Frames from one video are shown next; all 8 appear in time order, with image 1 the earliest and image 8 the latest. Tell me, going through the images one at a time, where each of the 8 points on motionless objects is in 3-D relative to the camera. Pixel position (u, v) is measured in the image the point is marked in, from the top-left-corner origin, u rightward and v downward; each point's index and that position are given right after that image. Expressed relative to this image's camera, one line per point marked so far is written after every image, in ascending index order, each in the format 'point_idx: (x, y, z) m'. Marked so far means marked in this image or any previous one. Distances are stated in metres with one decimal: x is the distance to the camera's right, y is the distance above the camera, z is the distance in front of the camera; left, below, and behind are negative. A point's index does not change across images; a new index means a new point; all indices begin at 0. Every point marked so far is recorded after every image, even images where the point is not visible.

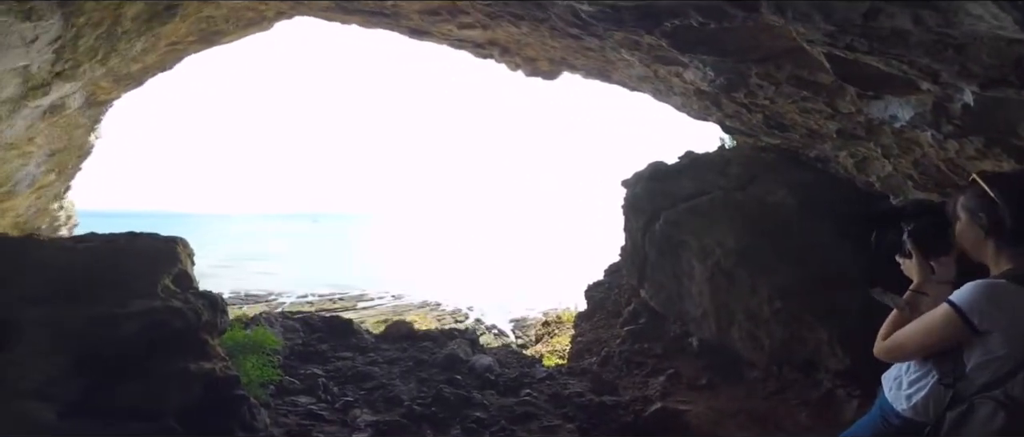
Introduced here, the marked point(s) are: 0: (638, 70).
0: (+1.5, +1.7, +6.9) m
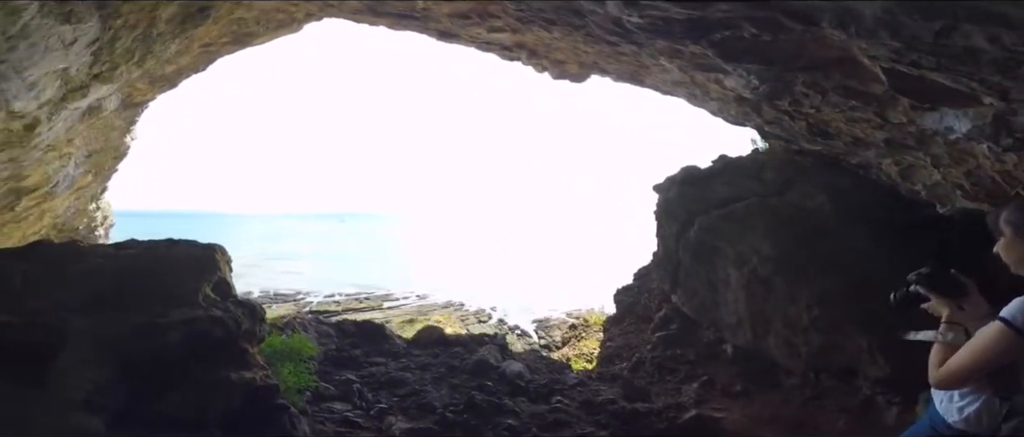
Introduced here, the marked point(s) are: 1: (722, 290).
0: (+1.9, +1.6, +6.8) m
1: (+2.9, -1.0, +8.1) m
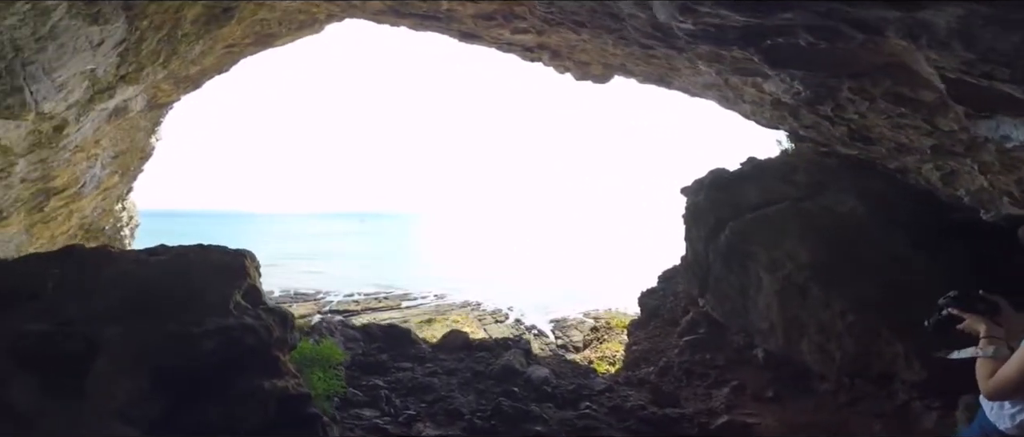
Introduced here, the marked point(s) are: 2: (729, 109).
0: (+2.2, +1.6, +6.7) m
1: (+3.3, -1.0, +8.0) m
2: (+2.9, +1.5, +7.9) m
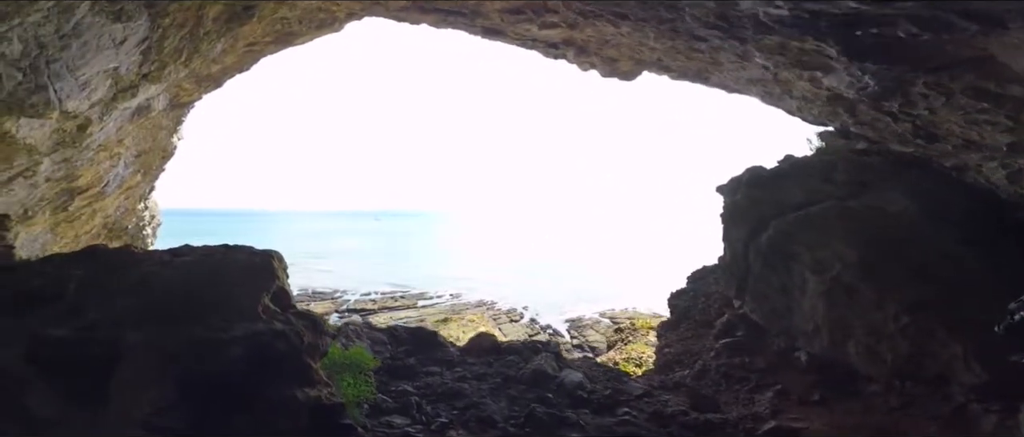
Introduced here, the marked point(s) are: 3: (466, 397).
0: (+2.6, +1.6, +6.4) m
1: (+3.7, -1.0, +7.6) m
2: (+3.3, +1.5, +7.5) m
3: (-0.5, -2.0, +6.4) m
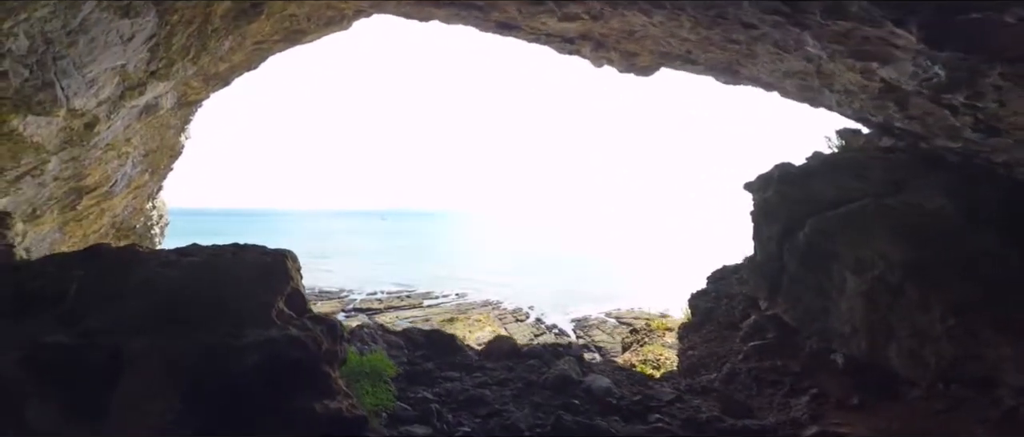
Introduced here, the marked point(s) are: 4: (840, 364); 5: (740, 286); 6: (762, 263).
0: (+2.8, +1.6, +6.0) m
1: (+4.0, -1.0, +7.2) m
2: (+3.6, +1.5, +7.2) m
3: (-0.3, -1.9, +6.1) m
4: (+4.0, -1.8, +7.3) m
5: (+4.4, -1.3, +11.2) m
6: (+3.4, -0.7, +8.2) m
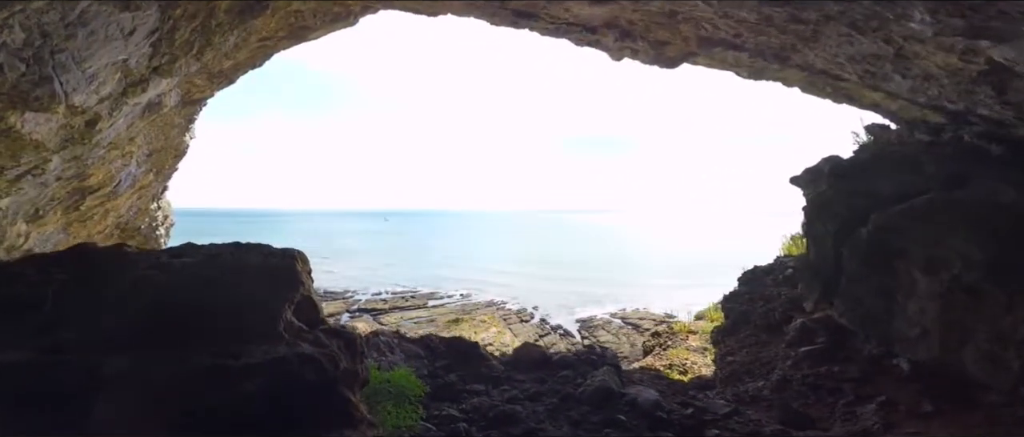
0: (+3.2, +1.6, +5.4) m
1: (+4.3, -1.0, +6.6) m
2: (+3.9, +1.5, +6.5) m
3: (+0.1, -1.9, +5.5) m
4: (+4.4, -1.8, +6.6) m
5: (+4.7, -1.2, +10.5) m
6: (+3.8, -0.6, +7.5) m
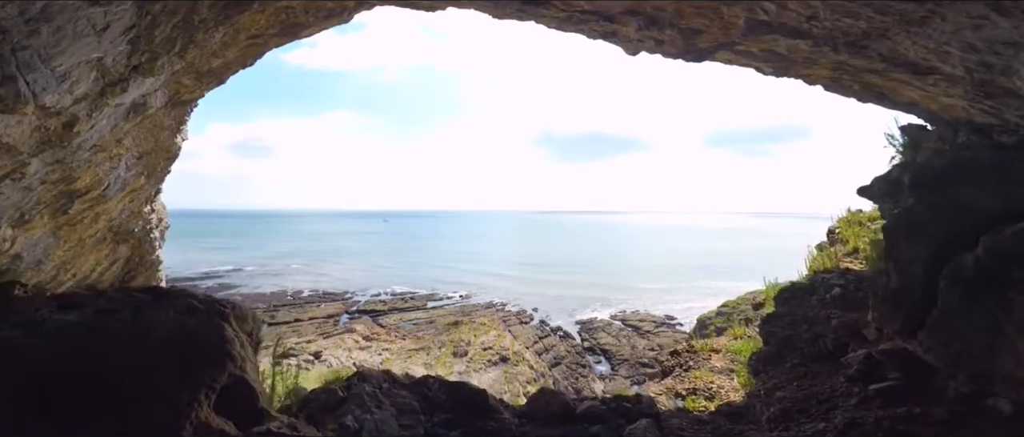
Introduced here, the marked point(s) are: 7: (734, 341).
0: (+3.3, +1.4, +4.1) m
1: (+4.4, -1.2, +5.3) m
2: (+4.1, +1.3, +5.3) m
3: (+0.2, -2.1, +4.2) m
4: (+4.5, -2.0, +5.4) m
5: (+4.9, -1.5, +9.2) m
6: (+3.9, -0.8, +6.3) m
7: (+5.4, -3.0, +14.5) m
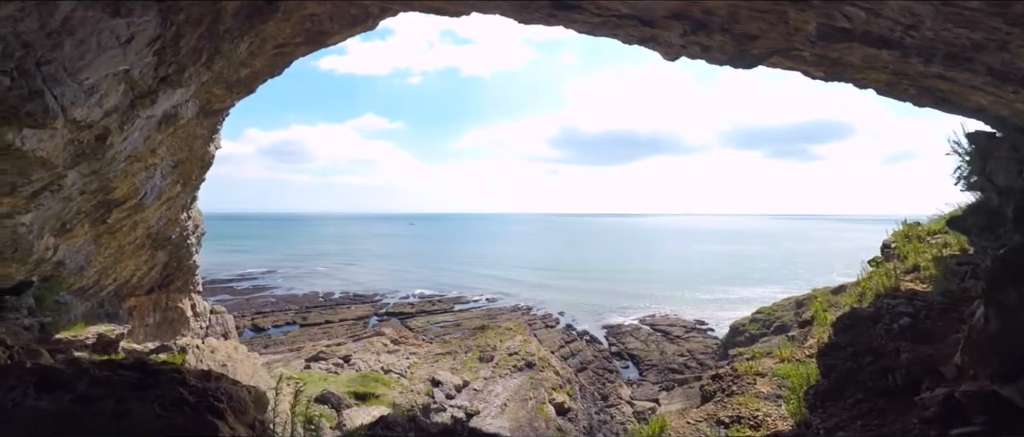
0: (+3.6, +1.1, +3.3) m
1: (+4.8, -1.5, +4.5) m
2: (+4.4, +1.0, +4.5) m
3: (+0.5, -2.4, +3.6) m
4: (+4.9, -2.3, +4.5) m
5: (+5.4, -1.8, +8.4) m
6: (+4.3, -1.1, +5.5) m
7: (+6.2, -3.4, +13.5) m
